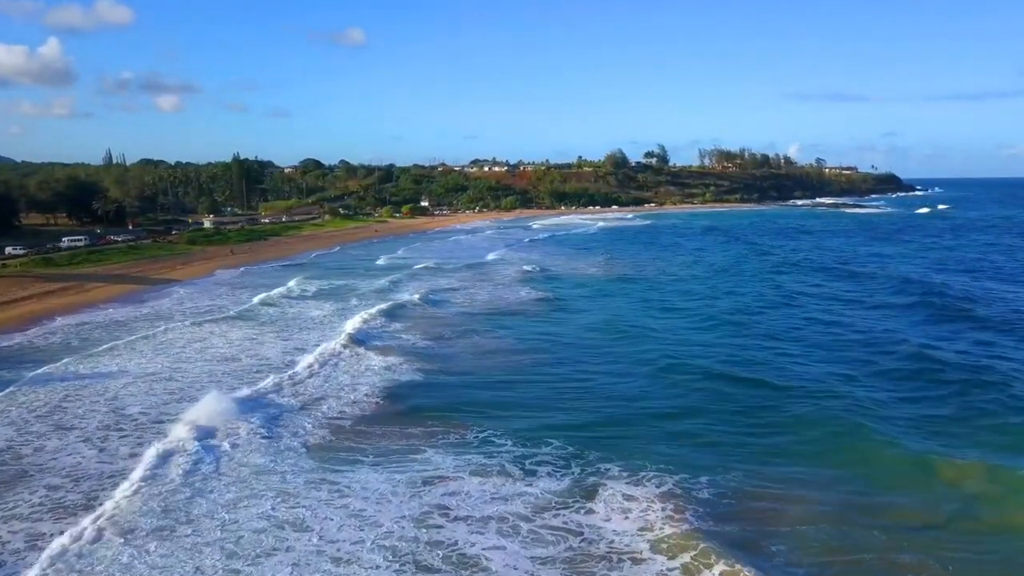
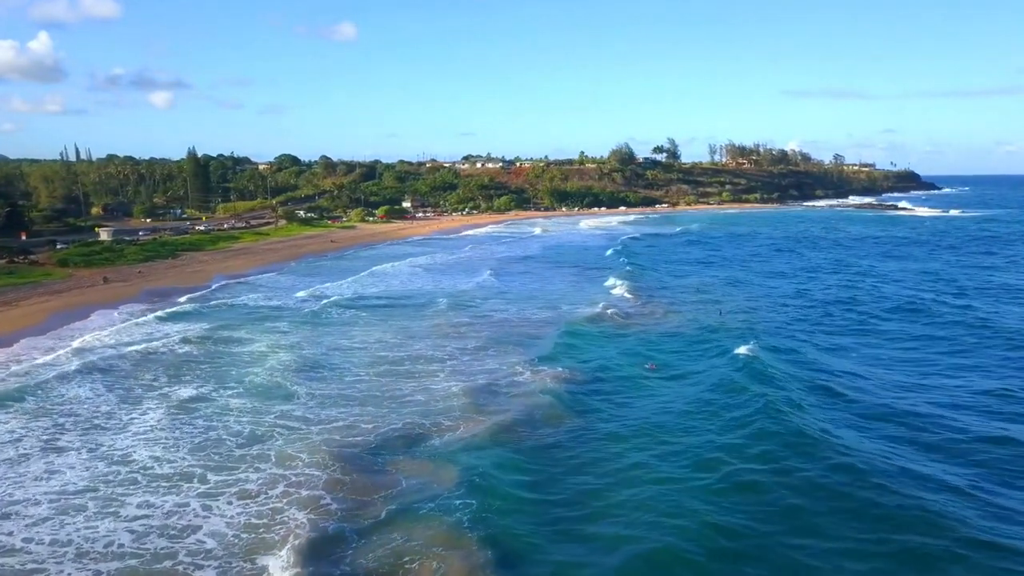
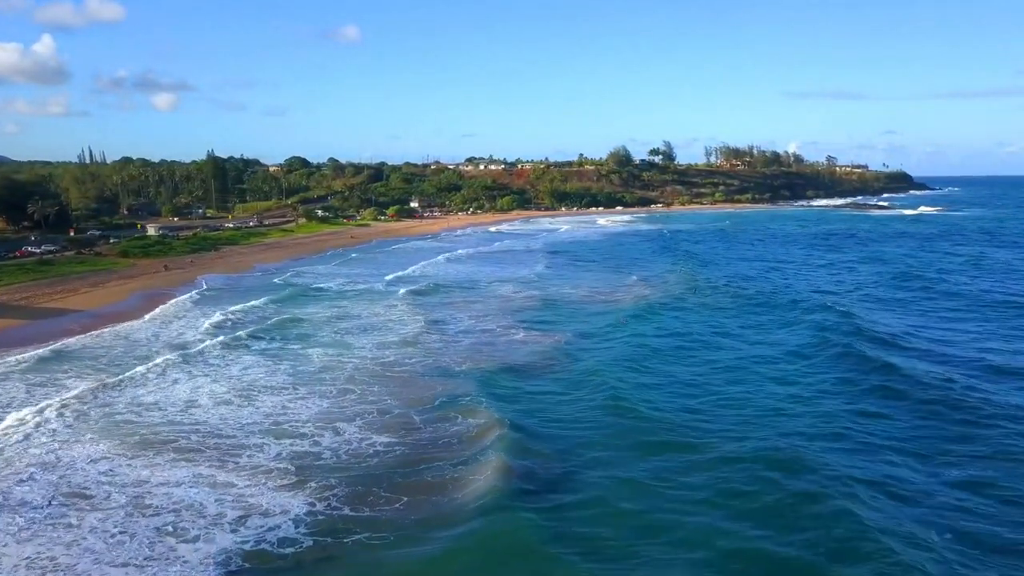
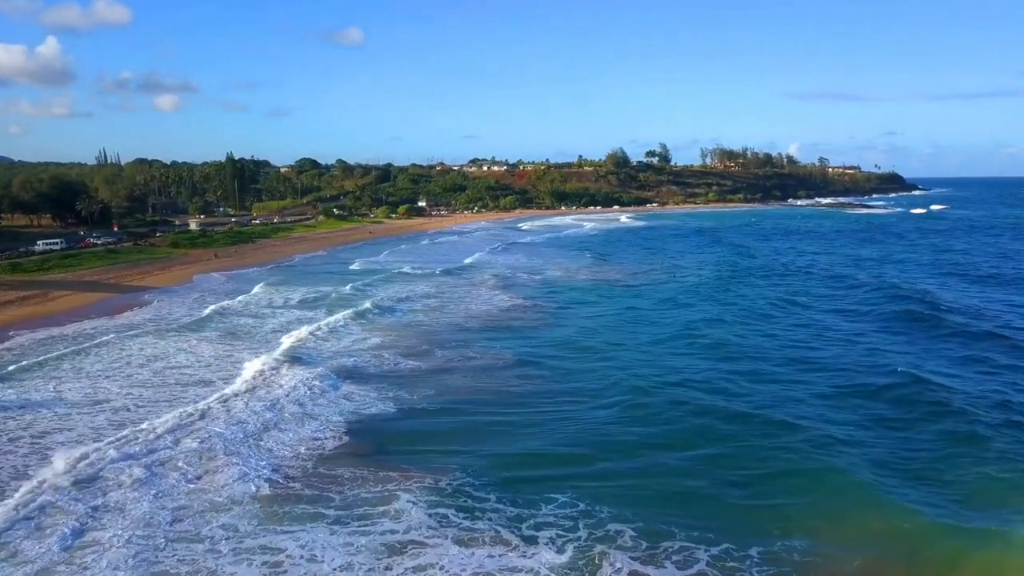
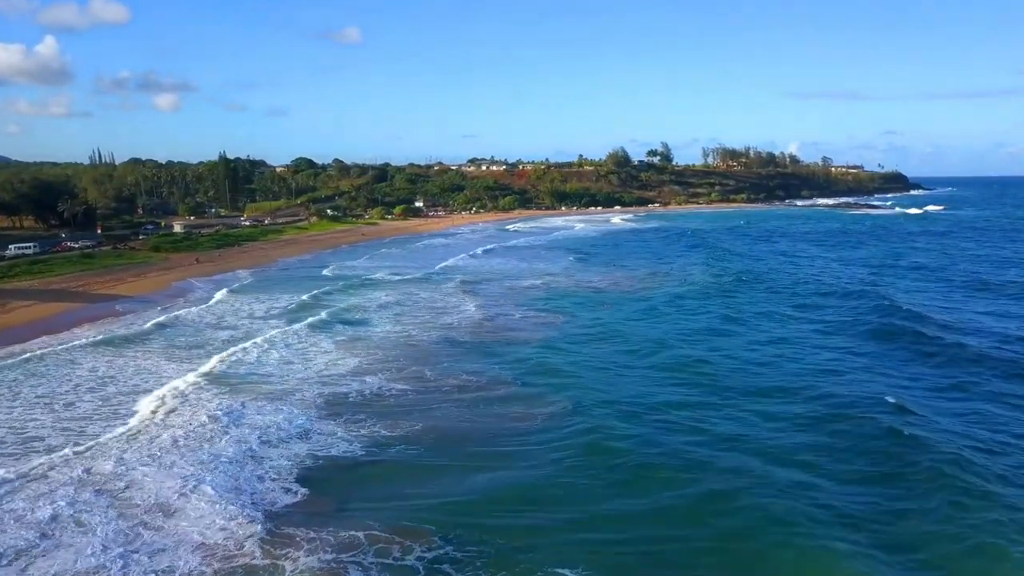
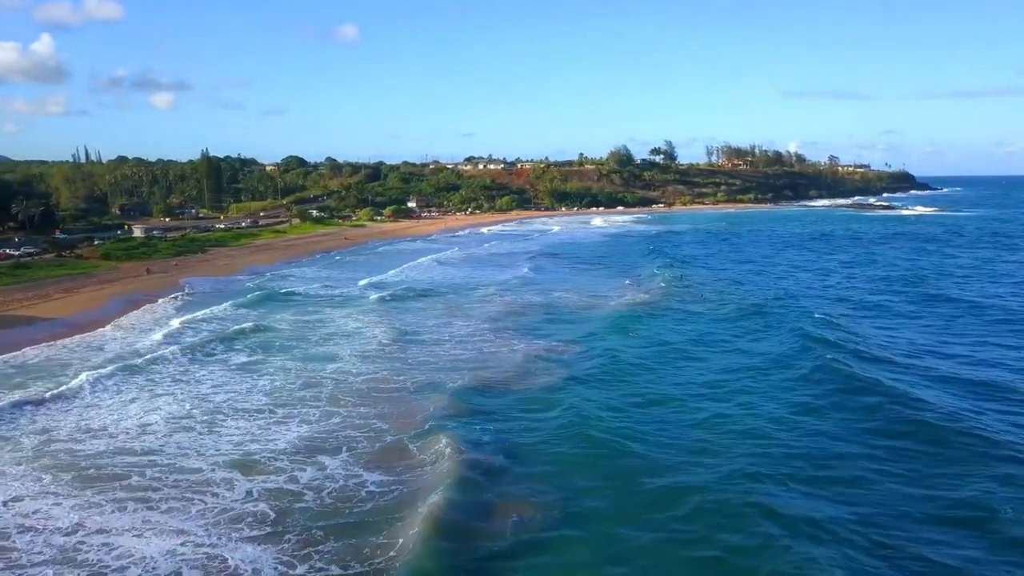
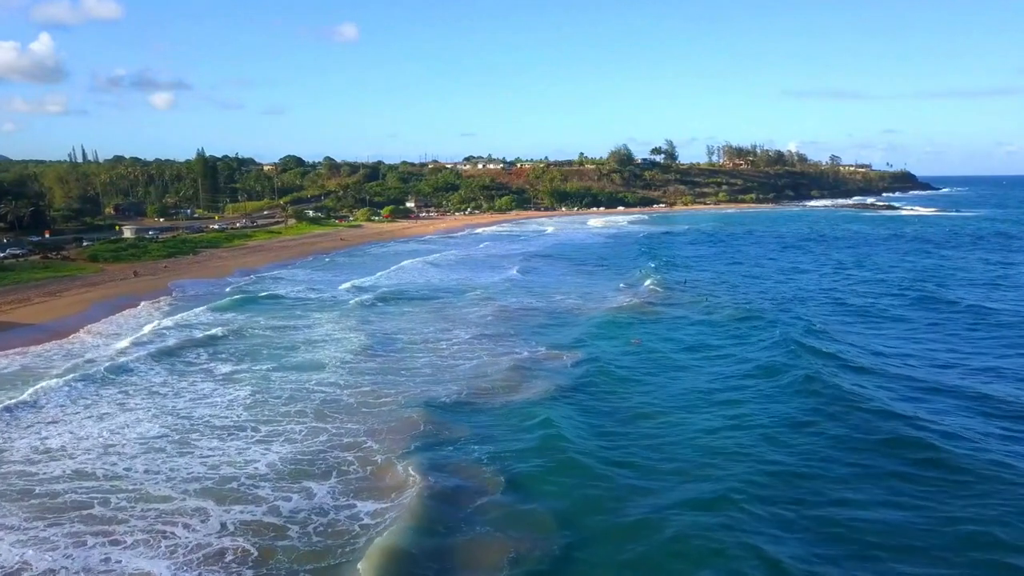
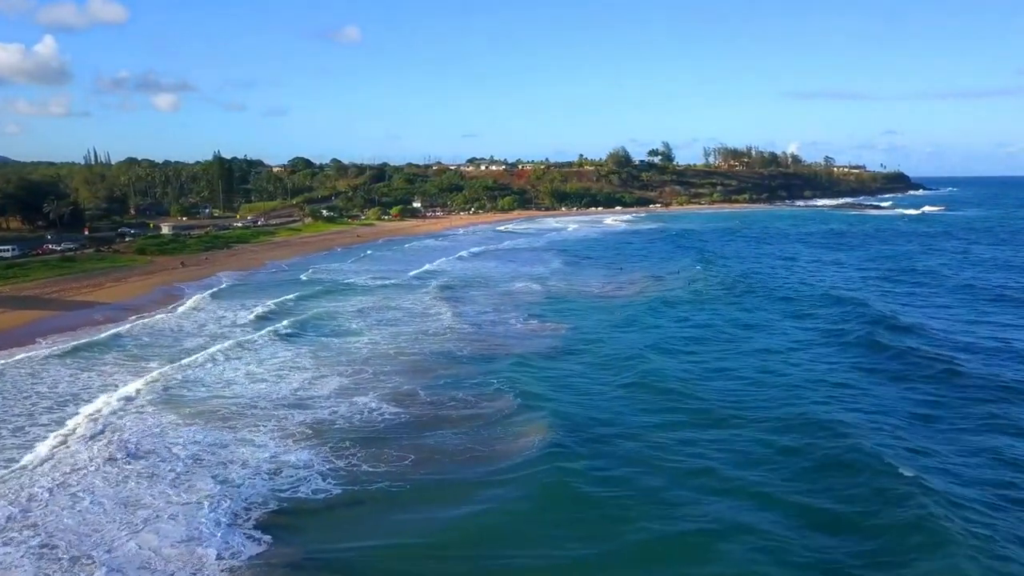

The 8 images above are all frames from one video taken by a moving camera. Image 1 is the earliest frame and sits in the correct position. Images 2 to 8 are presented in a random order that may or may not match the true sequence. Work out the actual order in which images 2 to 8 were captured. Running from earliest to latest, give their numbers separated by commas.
4, 5, 8, 3, 6, 7, 2
